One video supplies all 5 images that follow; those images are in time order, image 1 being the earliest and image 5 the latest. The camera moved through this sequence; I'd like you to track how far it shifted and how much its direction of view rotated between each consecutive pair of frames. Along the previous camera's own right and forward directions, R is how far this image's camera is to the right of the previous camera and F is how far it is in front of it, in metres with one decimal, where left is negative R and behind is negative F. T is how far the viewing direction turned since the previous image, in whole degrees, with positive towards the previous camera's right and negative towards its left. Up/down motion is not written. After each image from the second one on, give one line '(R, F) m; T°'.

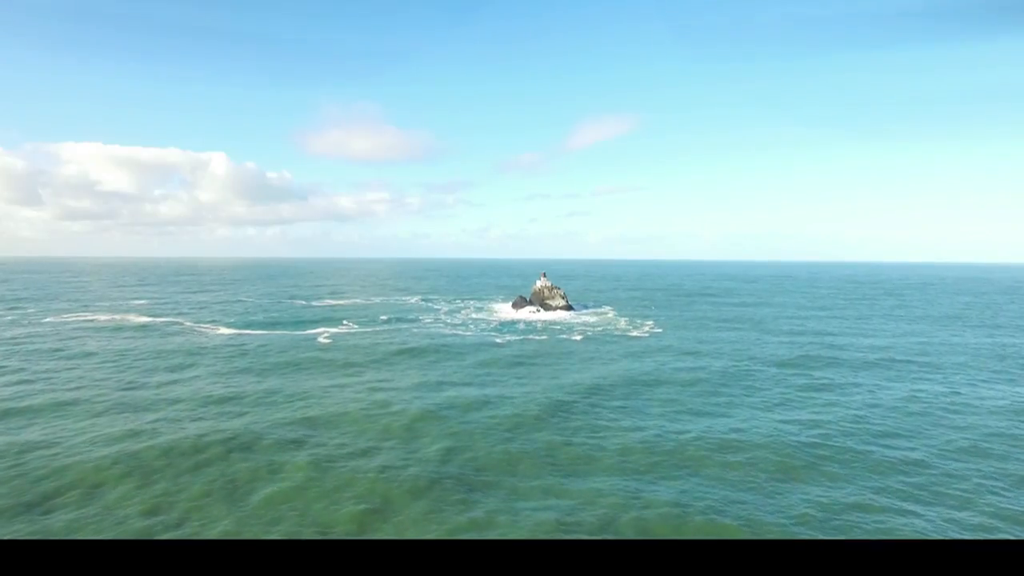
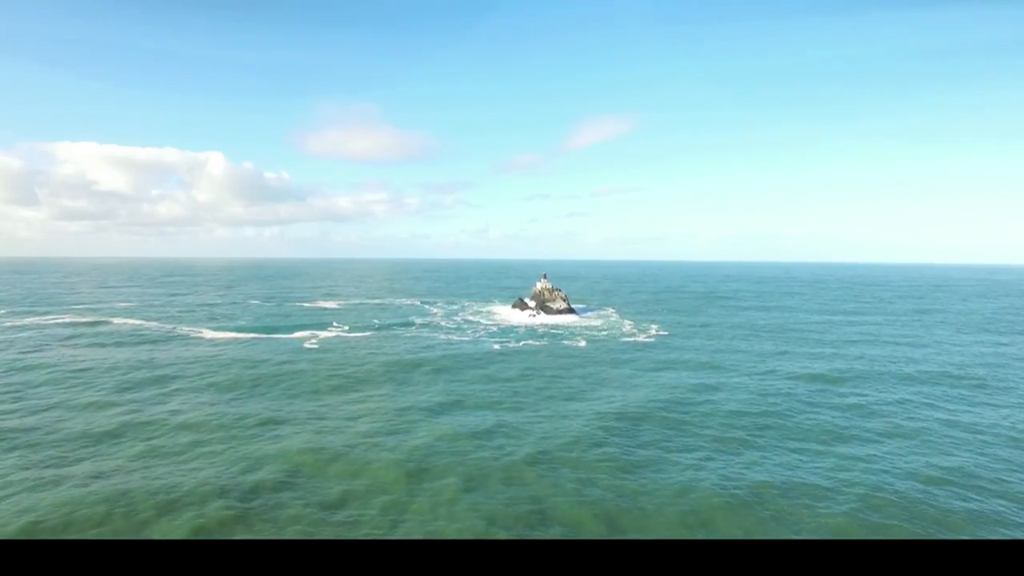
(-0.1, +2.7) m; 0°
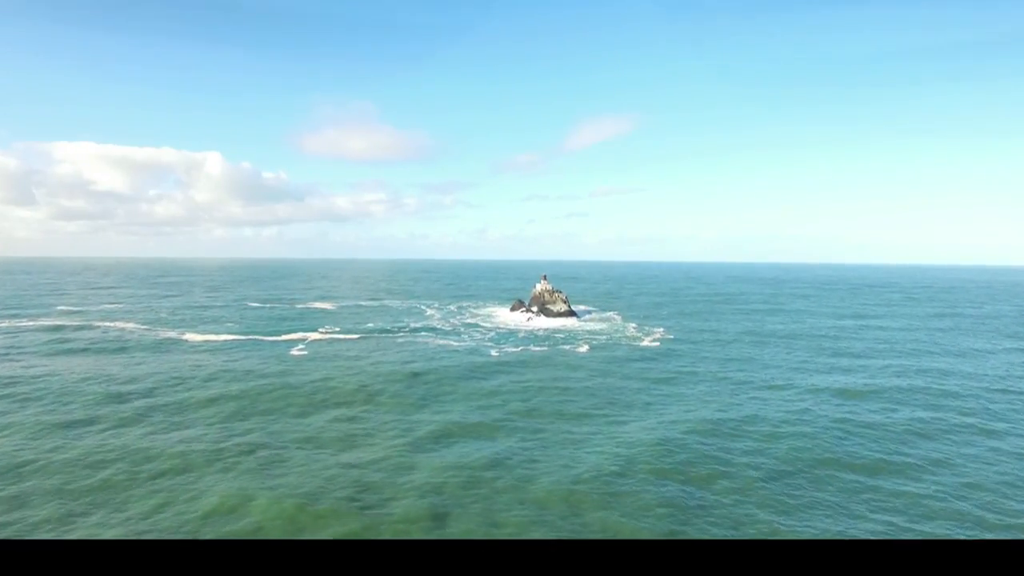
(0.0, +2.2) m; 0°
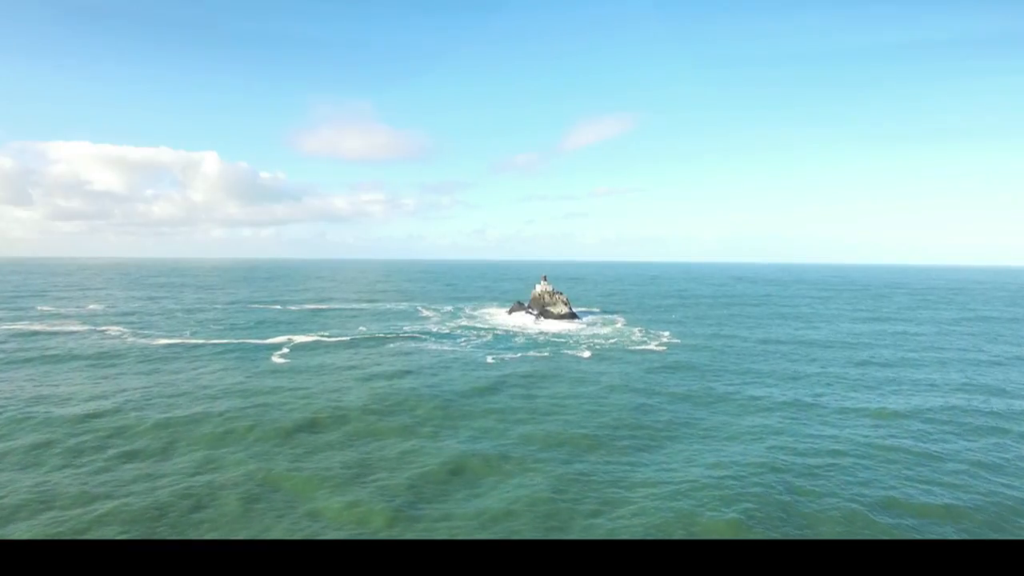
(0.0, +2.7) m; 0°
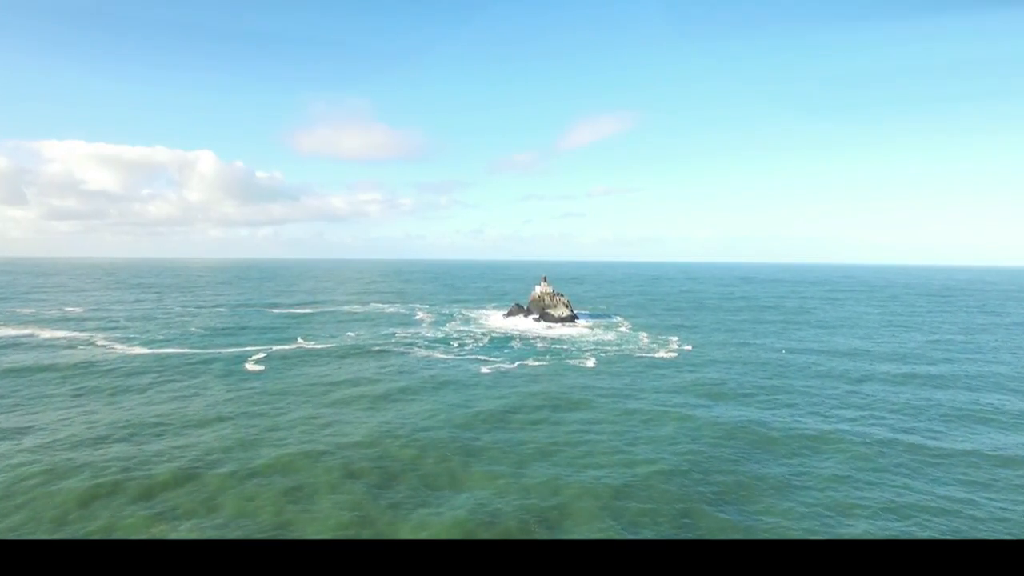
(+0.1, +3.3) m; 0°
